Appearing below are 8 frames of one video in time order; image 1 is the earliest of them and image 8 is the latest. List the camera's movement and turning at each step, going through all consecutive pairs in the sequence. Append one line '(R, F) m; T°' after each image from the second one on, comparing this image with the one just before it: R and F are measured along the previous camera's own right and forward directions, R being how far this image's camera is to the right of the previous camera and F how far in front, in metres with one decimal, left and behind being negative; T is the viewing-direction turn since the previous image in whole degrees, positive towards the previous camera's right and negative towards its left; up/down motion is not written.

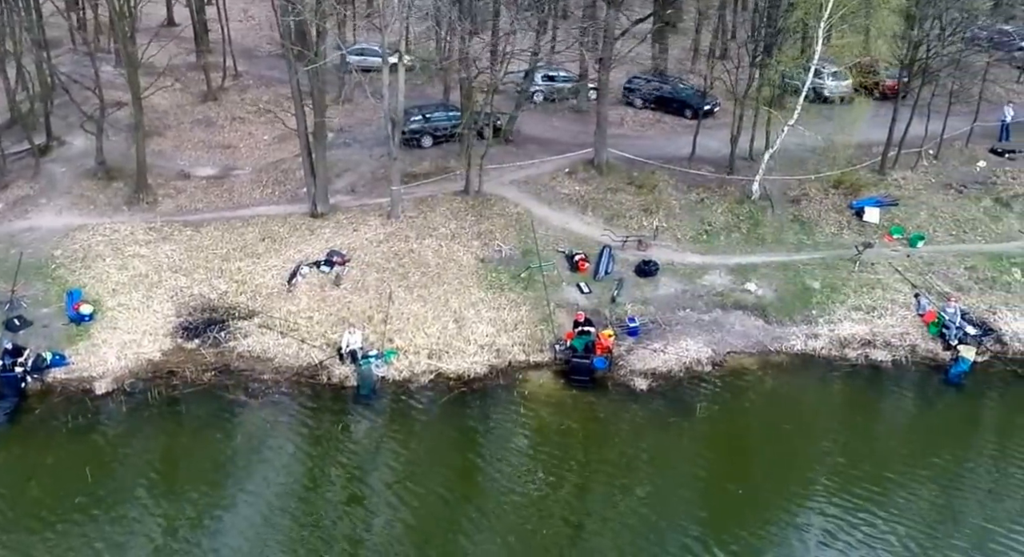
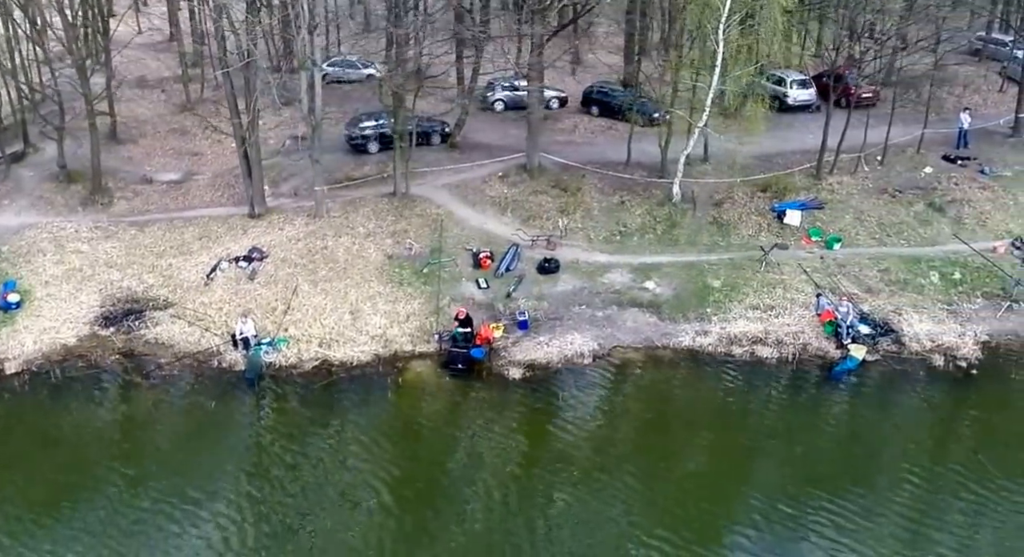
(+4.9, -0.5) m; -4°
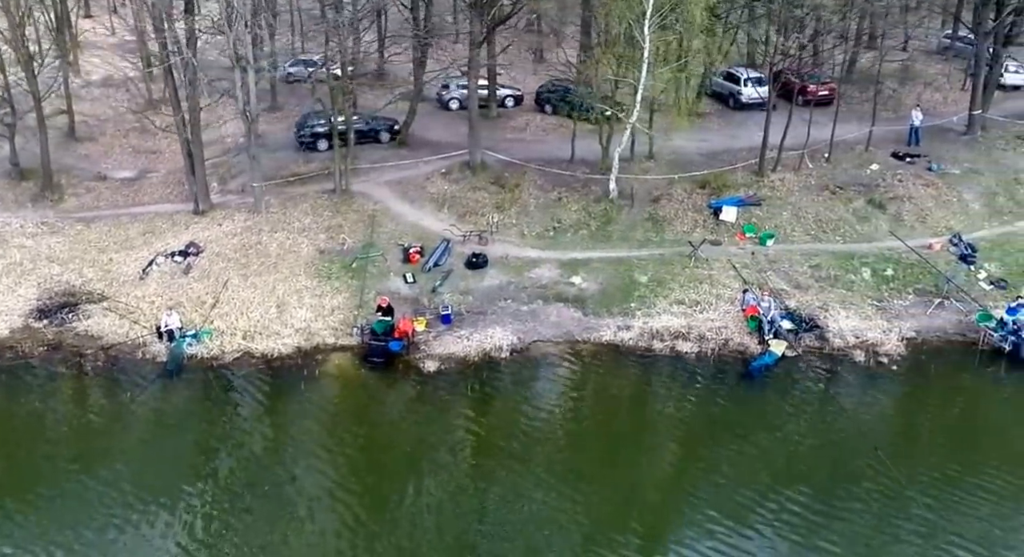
(+2.5, -0.1) m; -1°
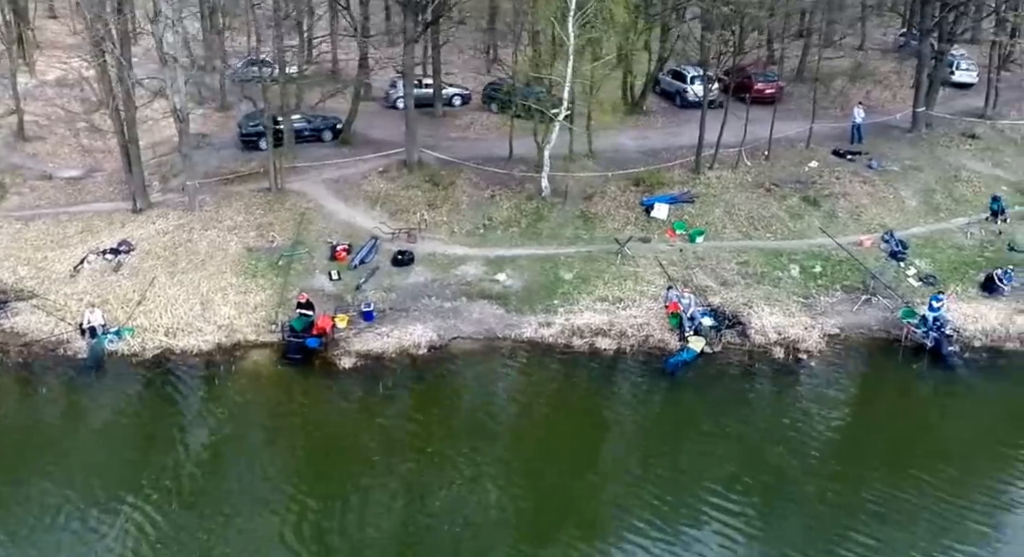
(+2.2, -0.1) m; 0°
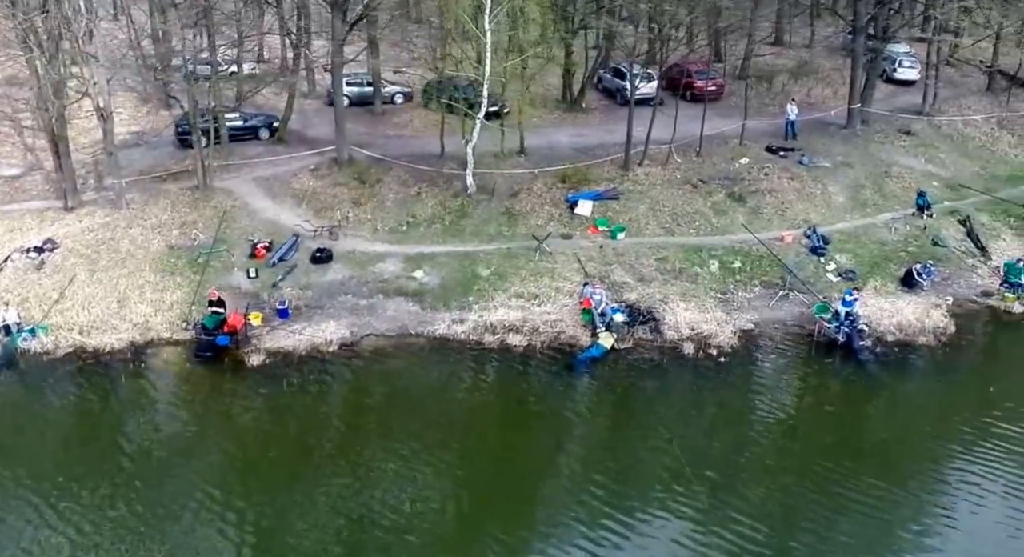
(+2.4, -0.1) m; 0°
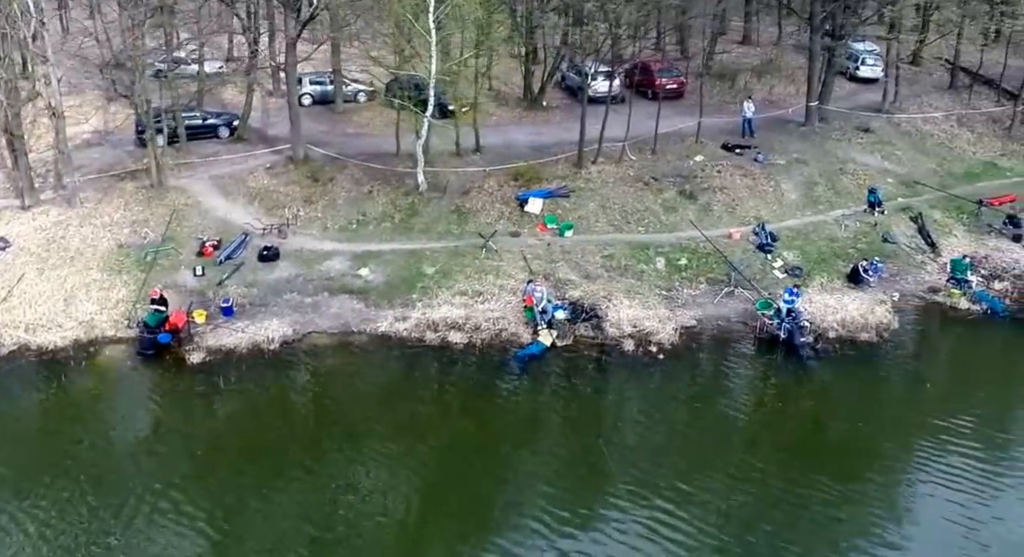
(+1.7, -0.2) m; 0°
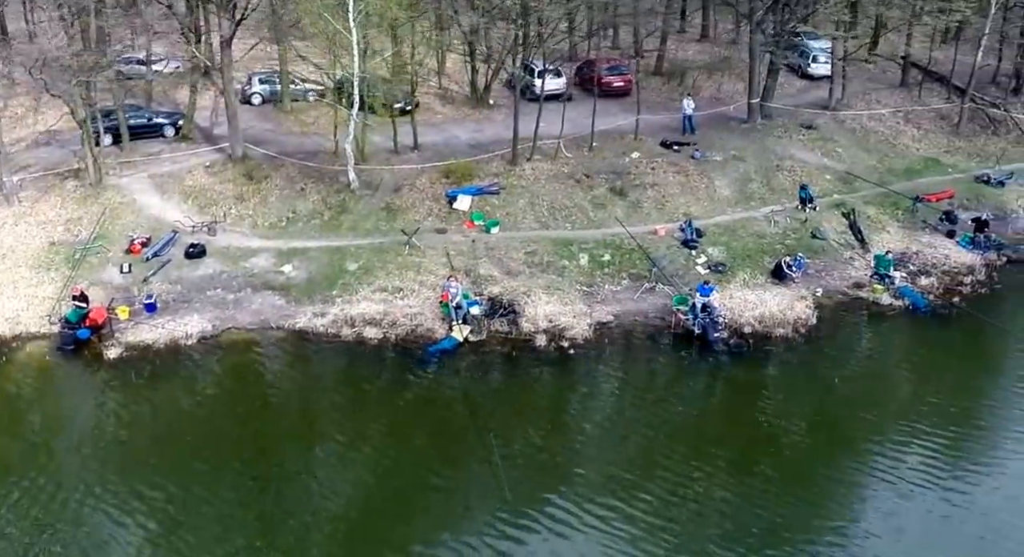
(+2.7, -0.3) m; -1°
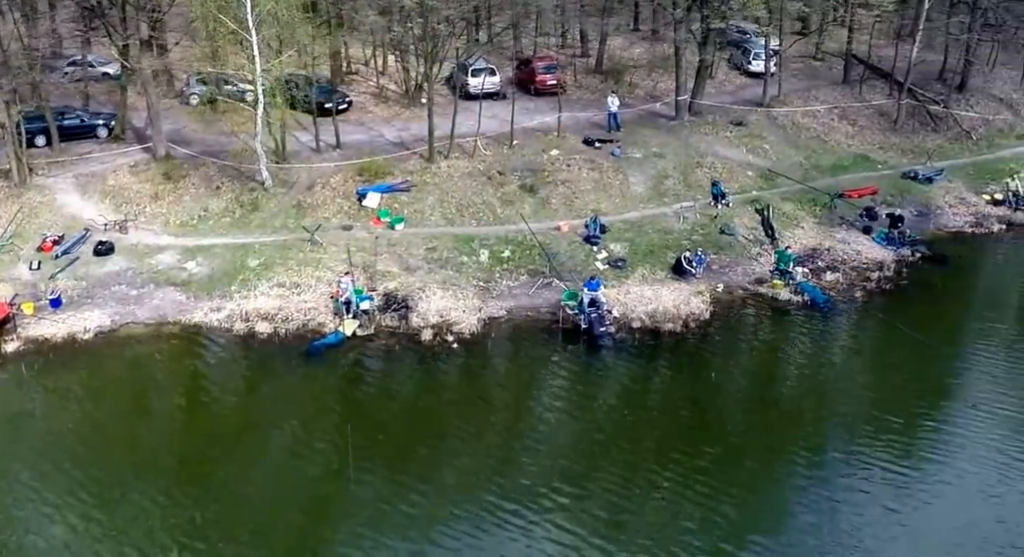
(+3.9, -0.3) m; -2°
